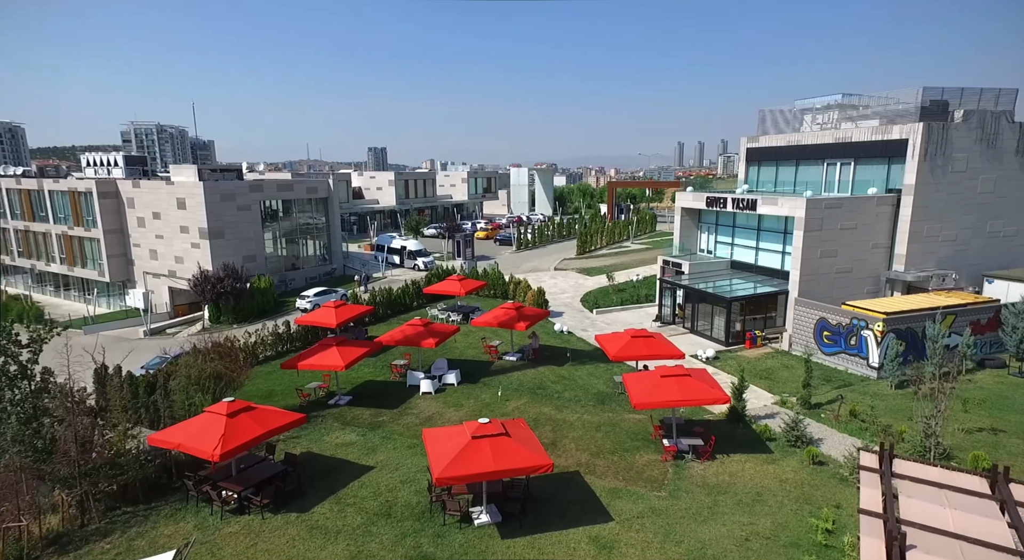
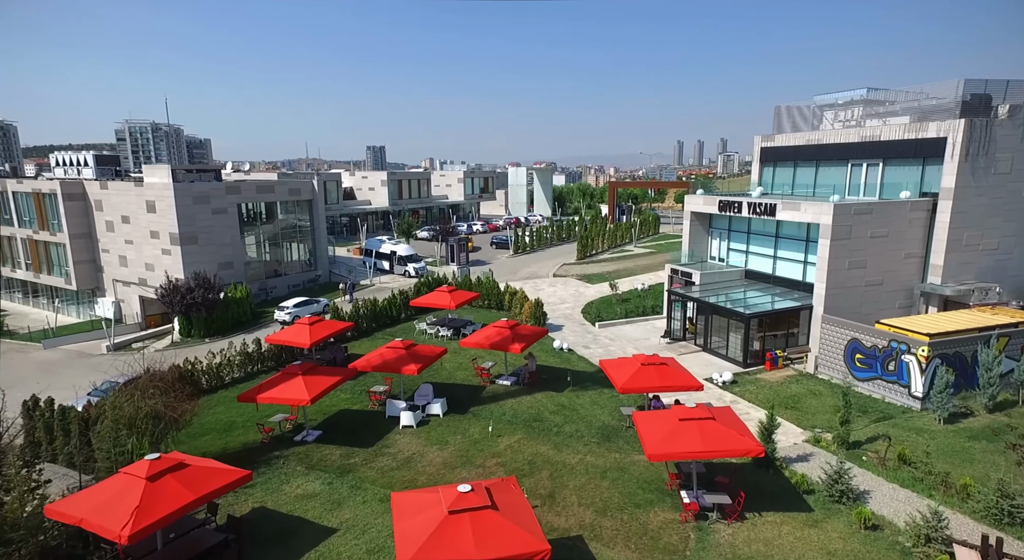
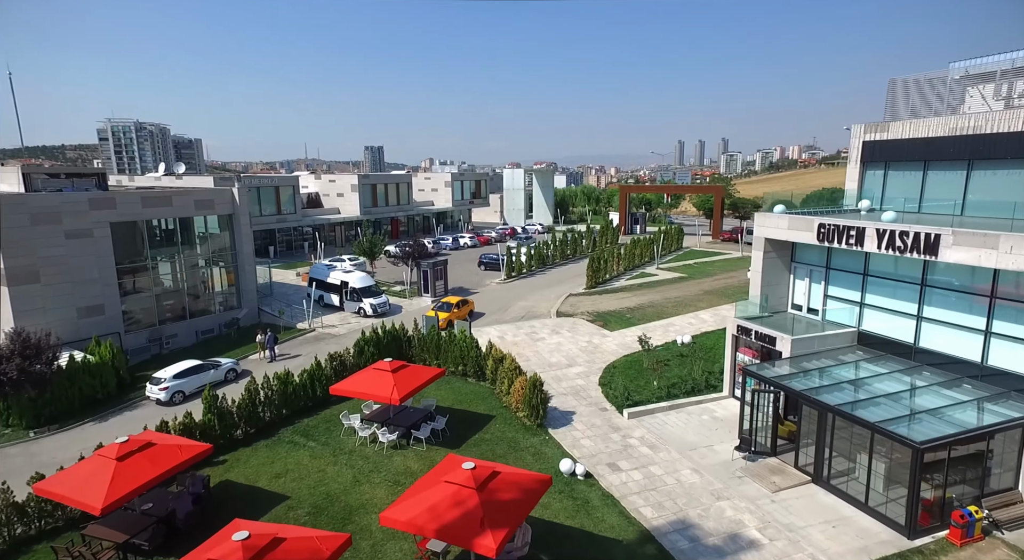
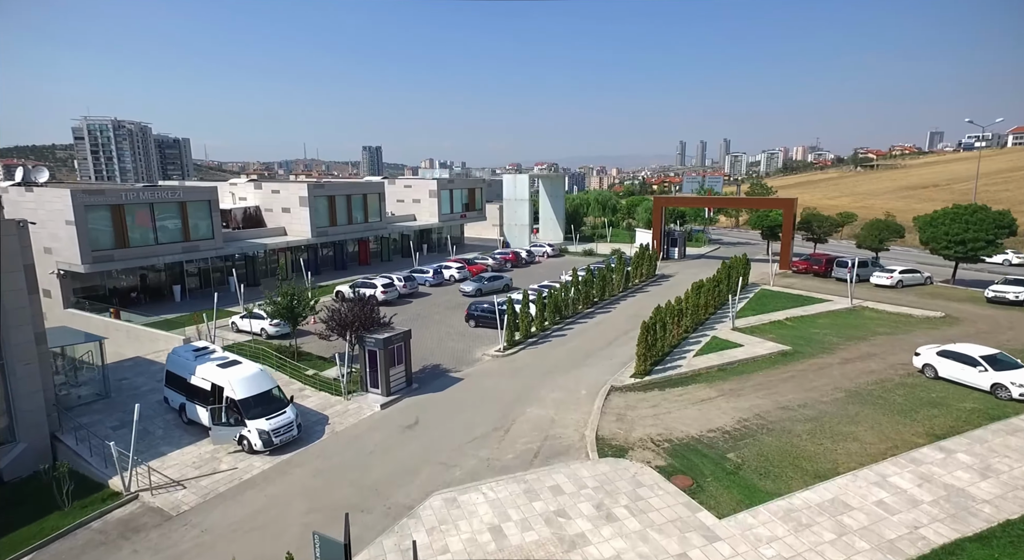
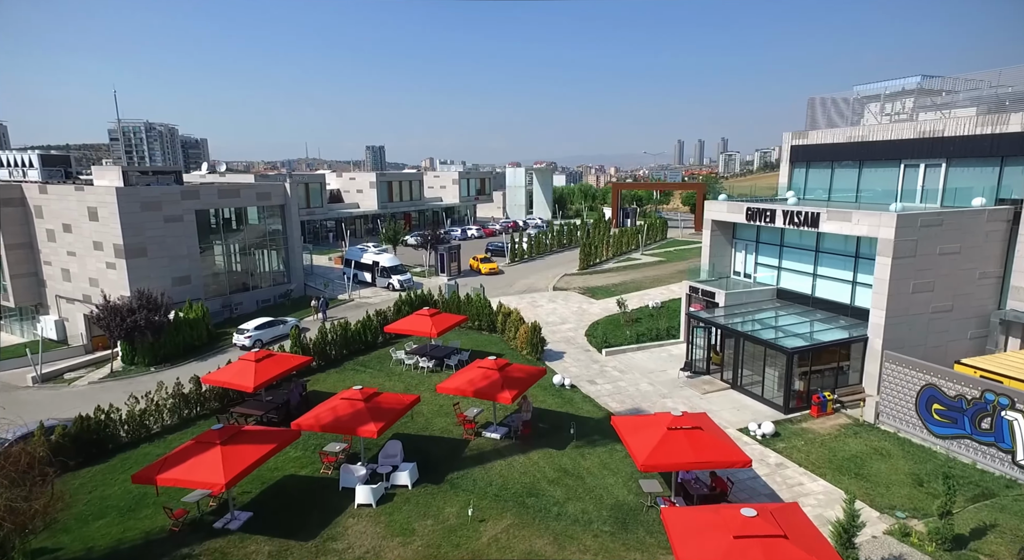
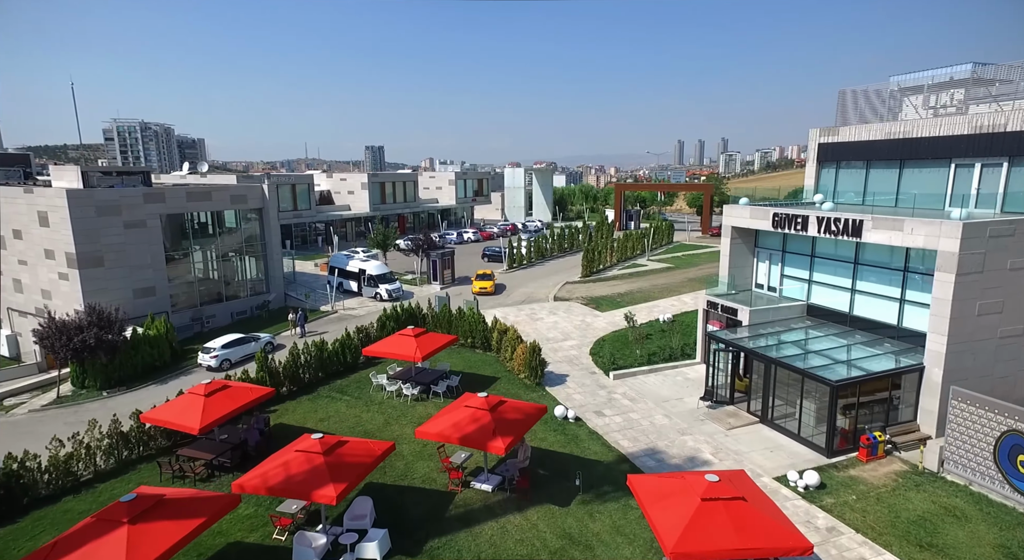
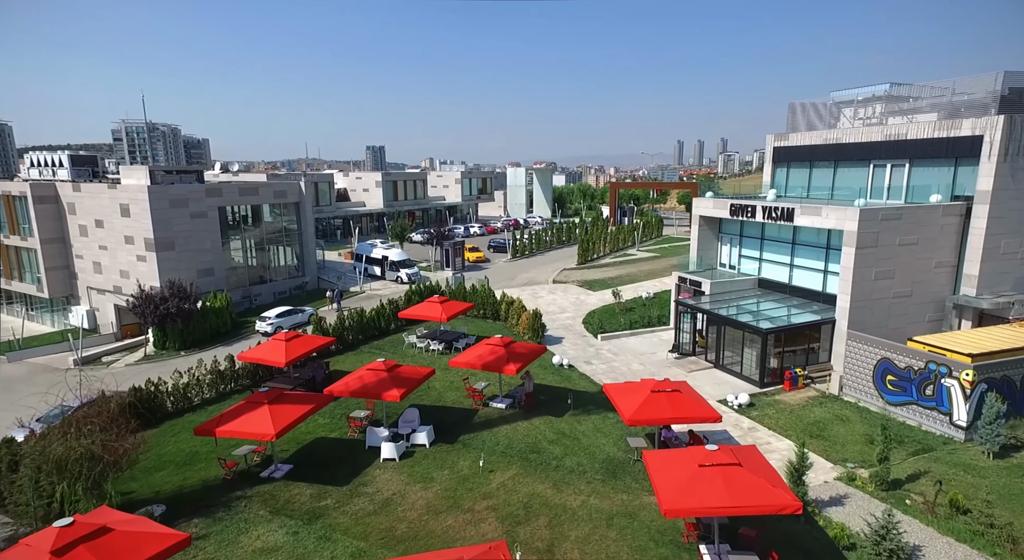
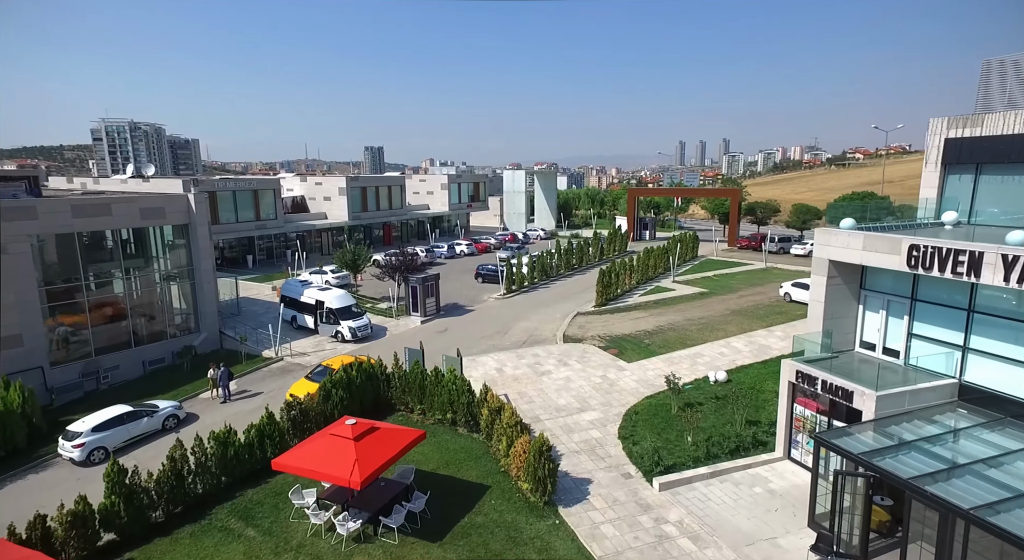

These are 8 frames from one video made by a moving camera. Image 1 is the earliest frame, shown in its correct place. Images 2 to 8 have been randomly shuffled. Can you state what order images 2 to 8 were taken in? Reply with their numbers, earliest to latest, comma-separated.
2, 7, 5, 6, 3, 8, 4
